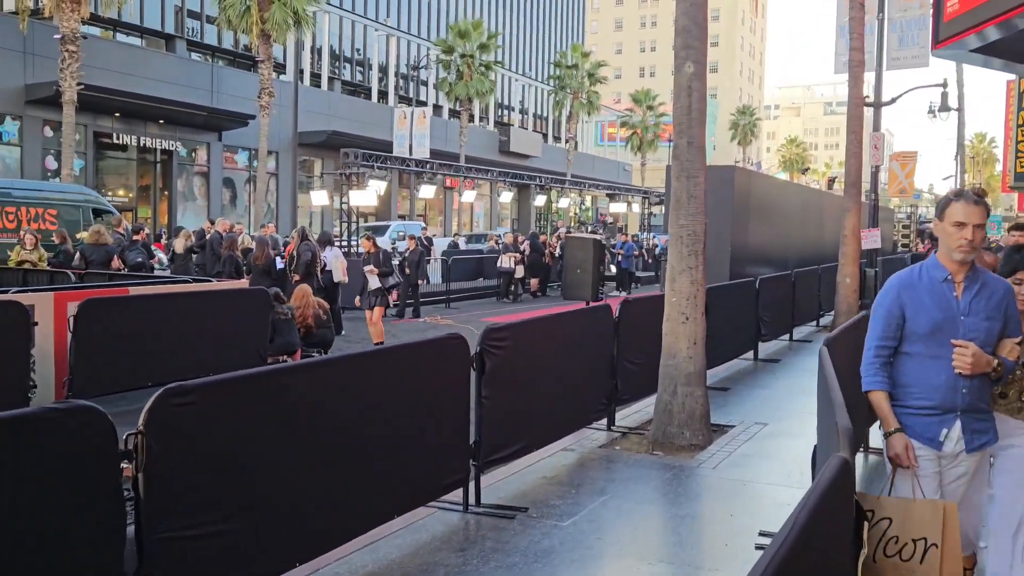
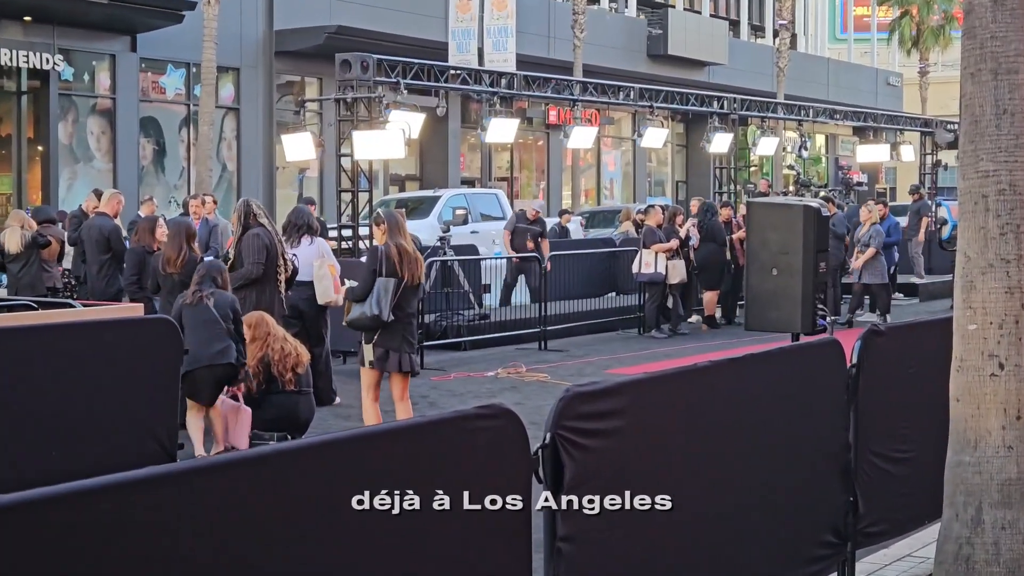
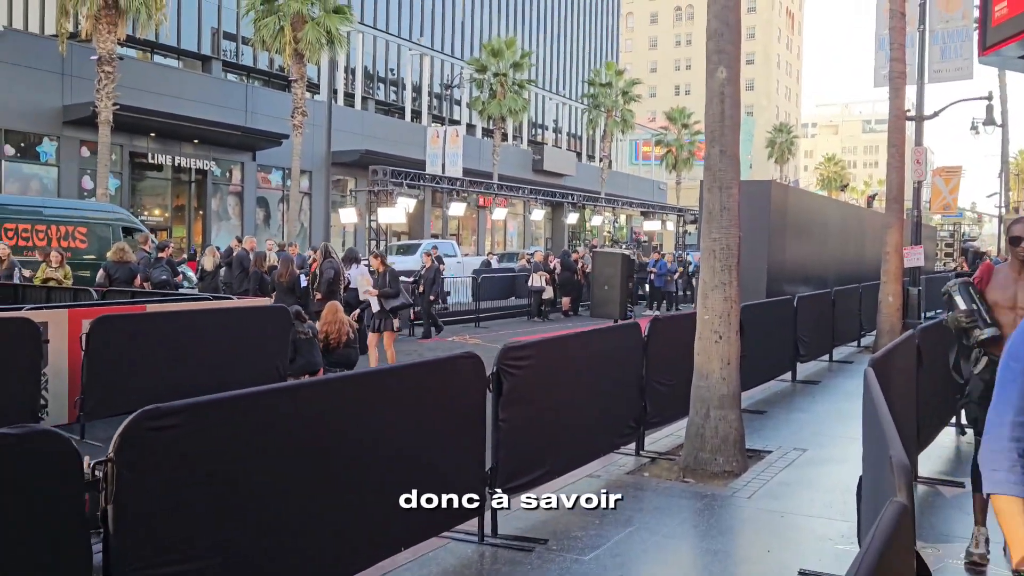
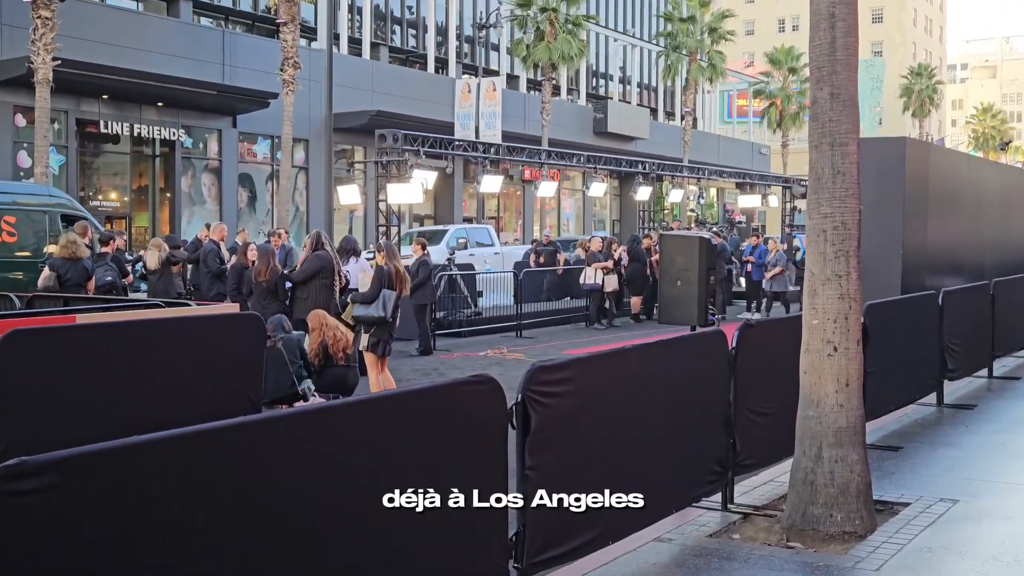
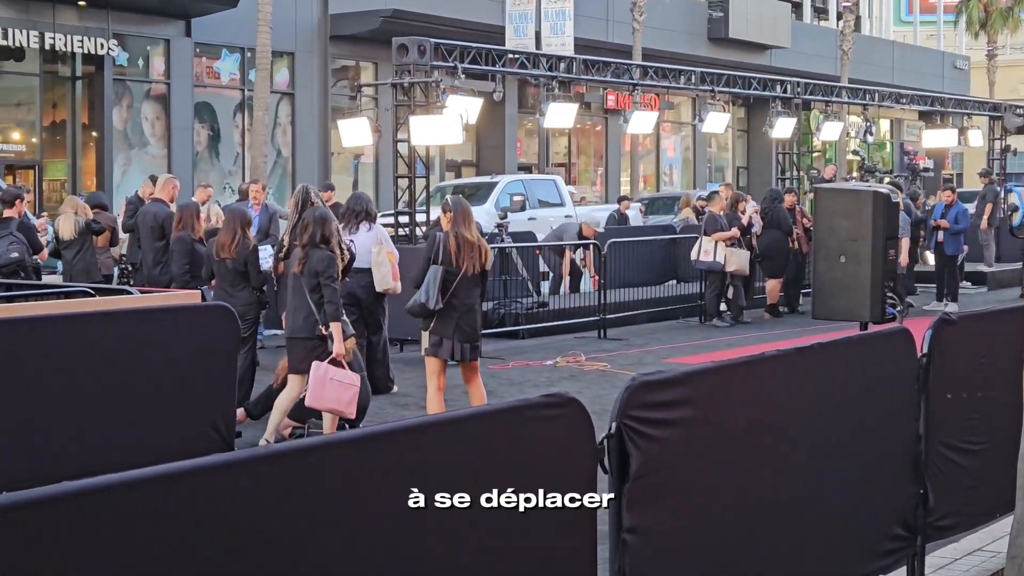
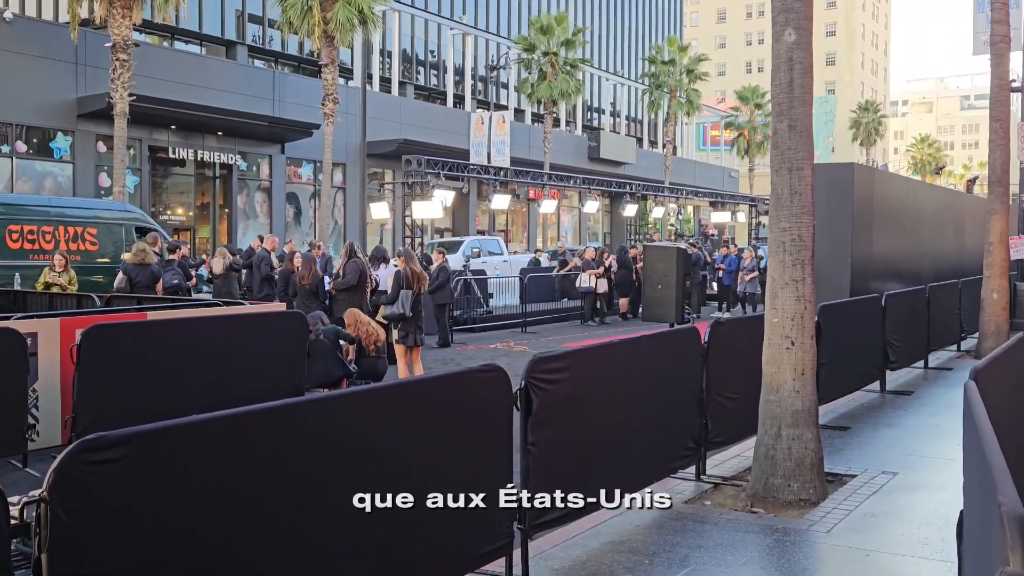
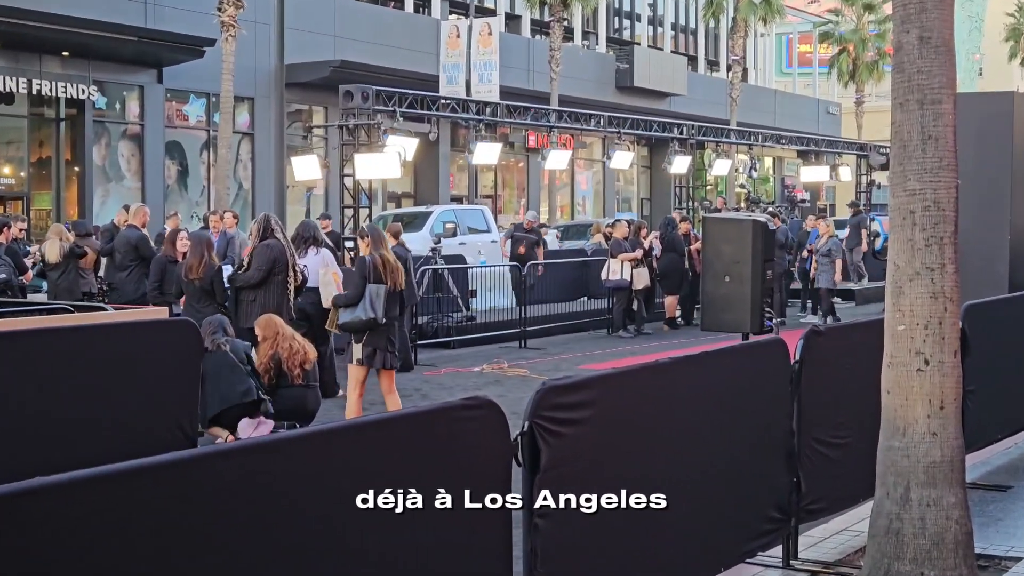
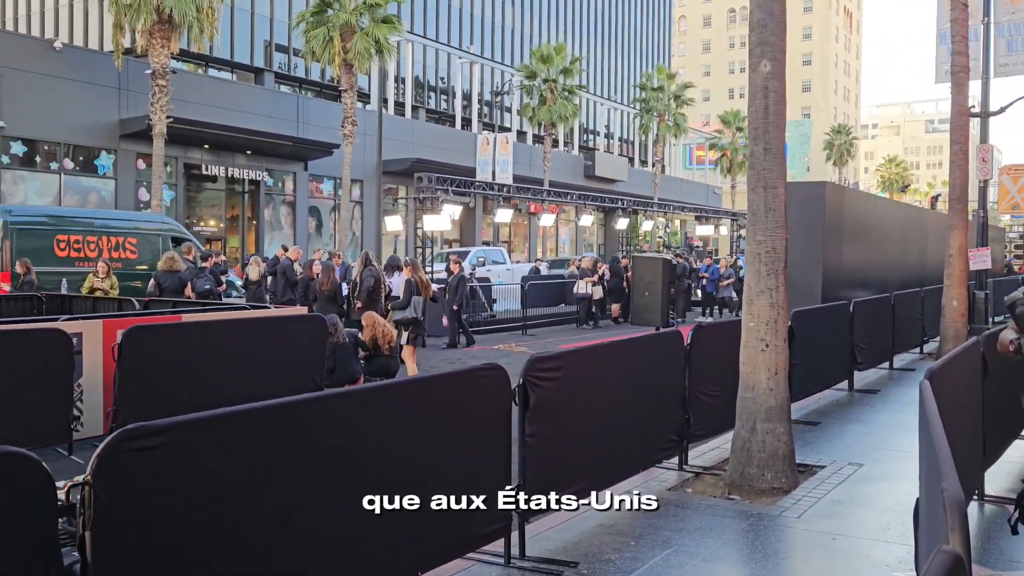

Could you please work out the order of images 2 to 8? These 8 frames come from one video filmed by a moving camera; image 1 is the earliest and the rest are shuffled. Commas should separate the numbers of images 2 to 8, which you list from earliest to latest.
3, 8, 6, 4, 7, 2, 5
